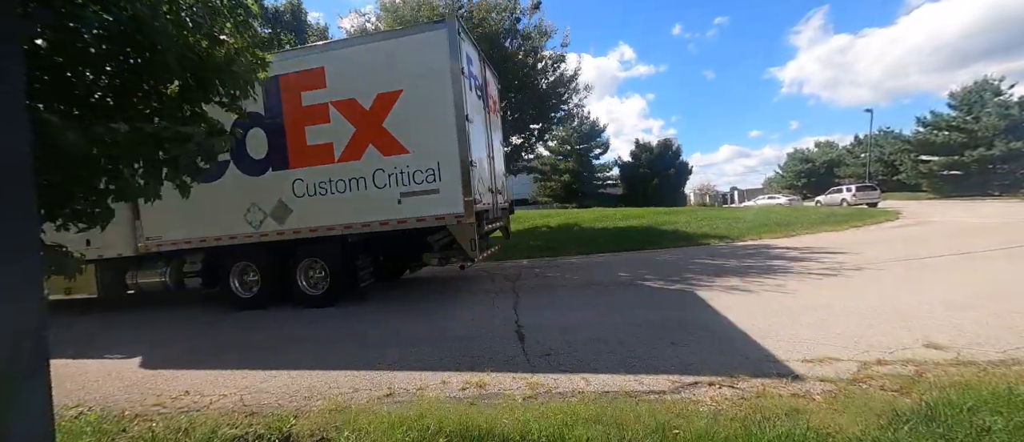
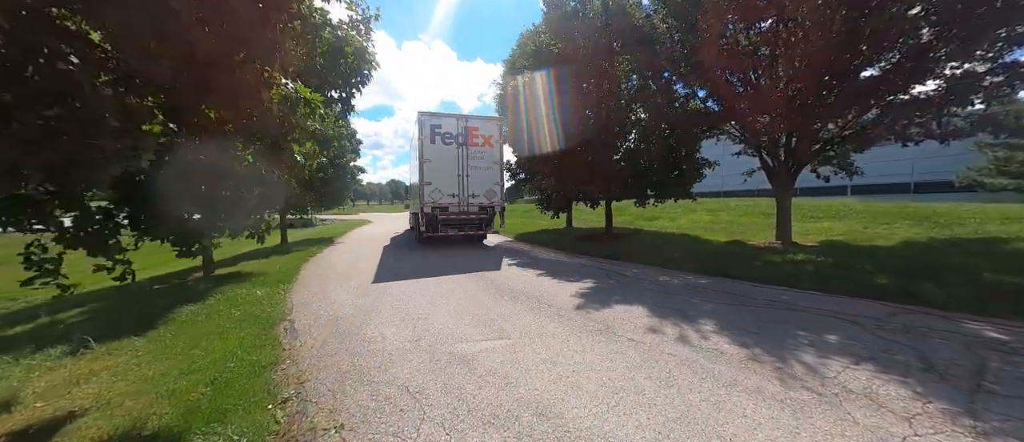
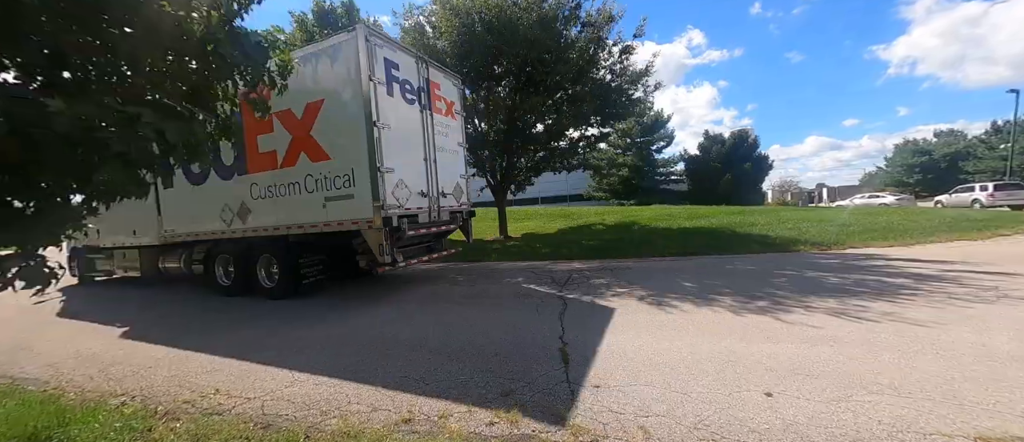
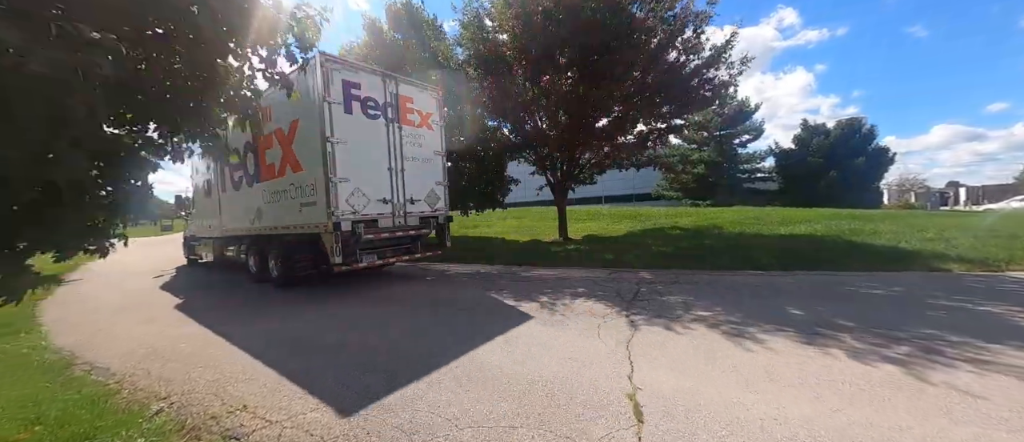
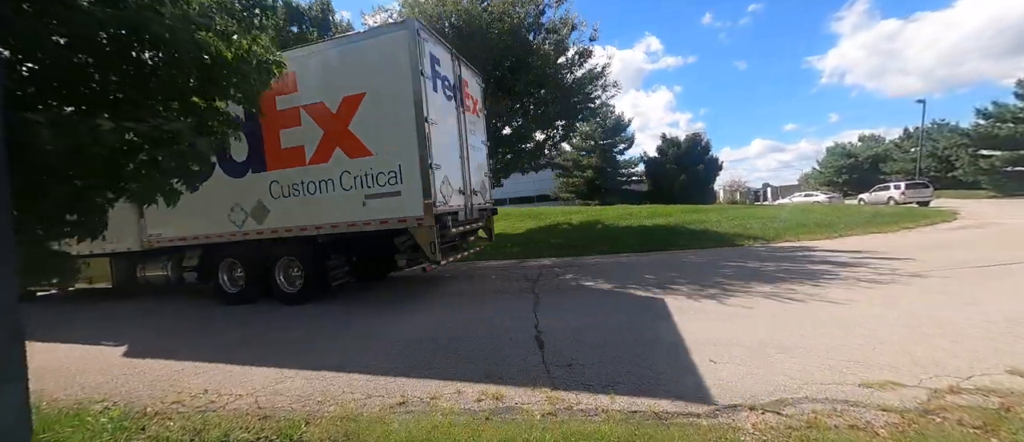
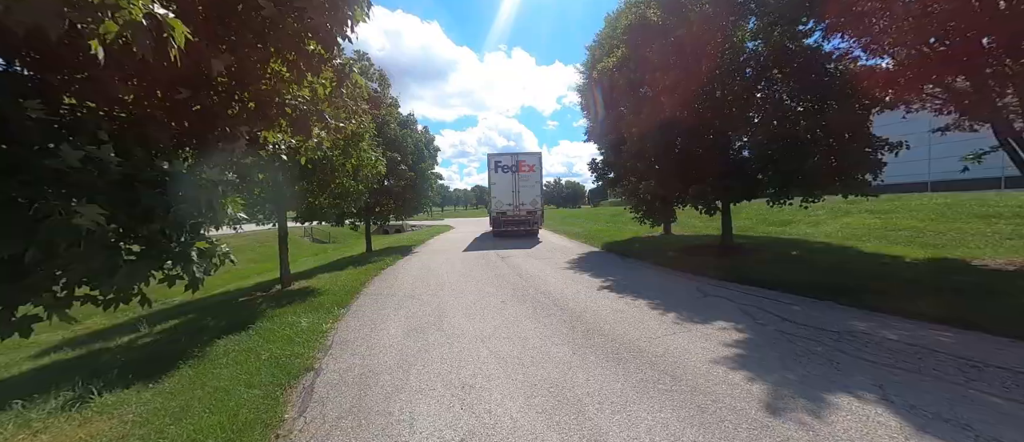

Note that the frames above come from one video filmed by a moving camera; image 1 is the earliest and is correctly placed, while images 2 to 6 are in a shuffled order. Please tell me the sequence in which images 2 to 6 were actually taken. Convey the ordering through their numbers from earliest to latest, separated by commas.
5, 3, 4, 2, 6
